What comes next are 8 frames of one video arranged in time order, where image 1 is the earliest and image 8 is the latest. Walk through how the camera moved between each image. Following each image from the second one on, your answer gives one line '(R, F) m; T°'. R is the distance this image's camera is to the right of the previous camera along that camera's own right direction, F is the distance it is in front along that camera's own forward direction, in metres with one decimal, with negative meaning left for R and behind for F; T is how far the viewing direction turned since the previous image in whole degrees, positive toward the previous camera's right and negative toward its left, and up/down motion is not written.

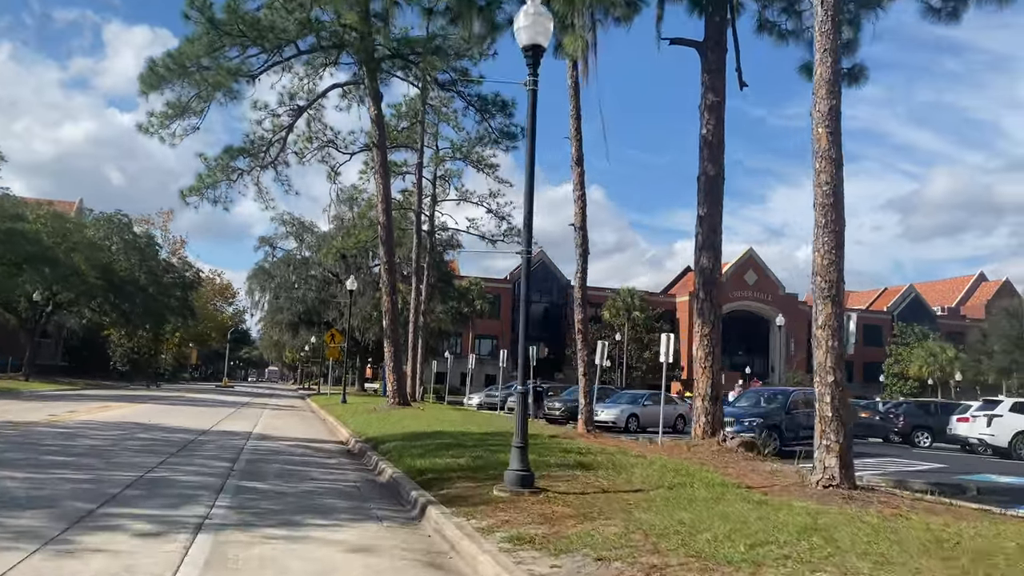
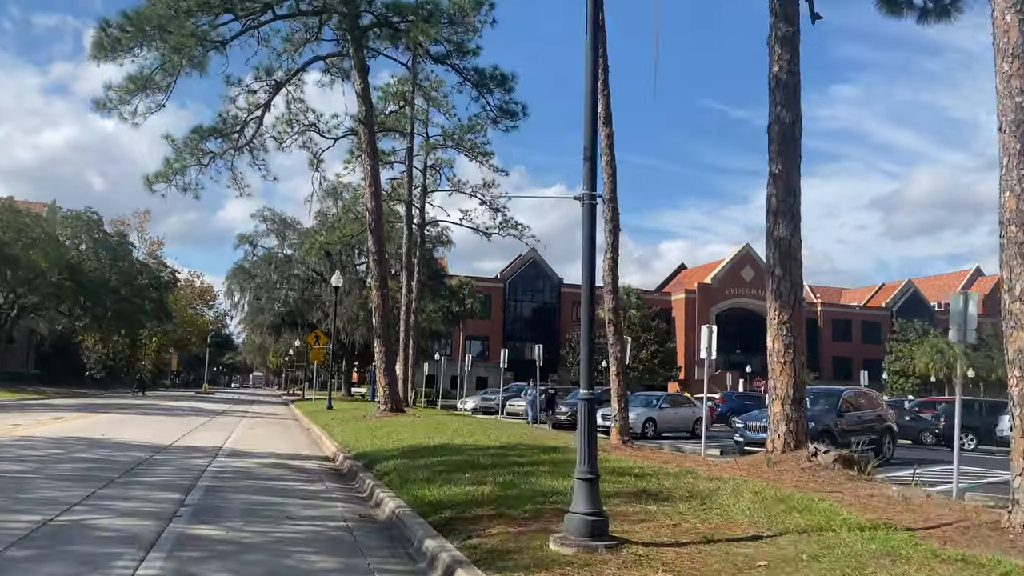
(-0.5, +2.5) m; +1°
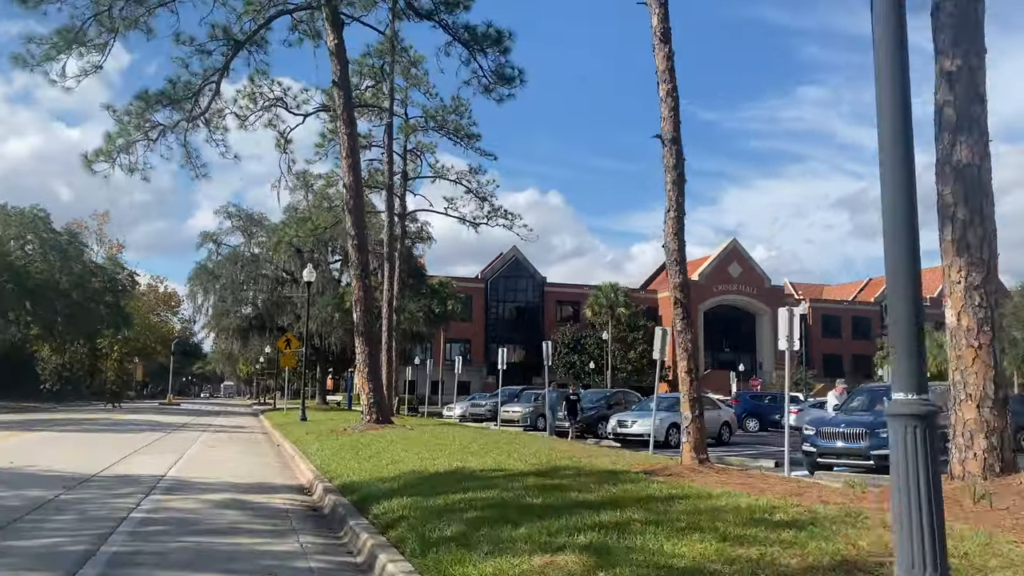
(-0.7, +3.2) m; +2°
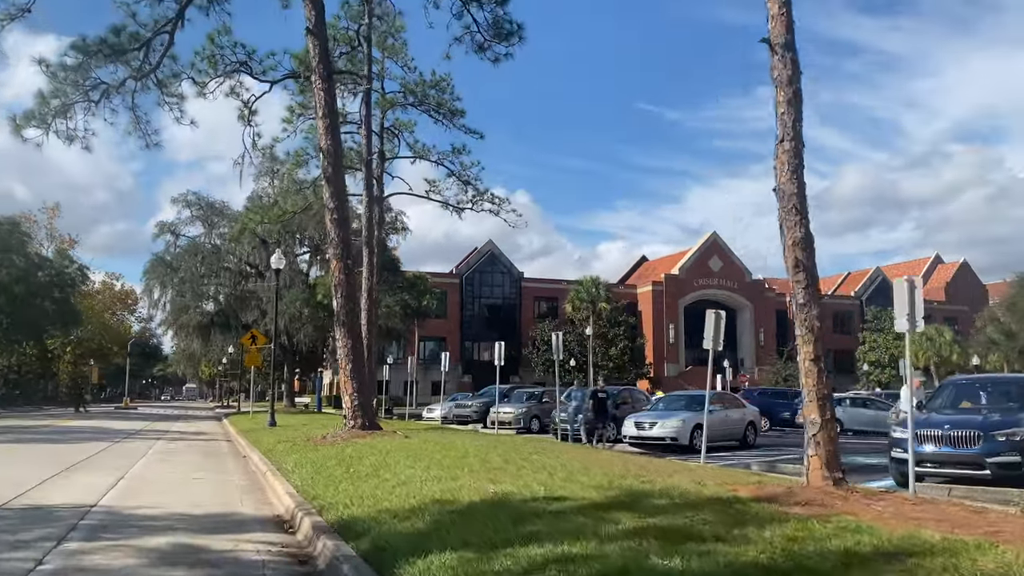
(-0.8, +2.6) m; +2°
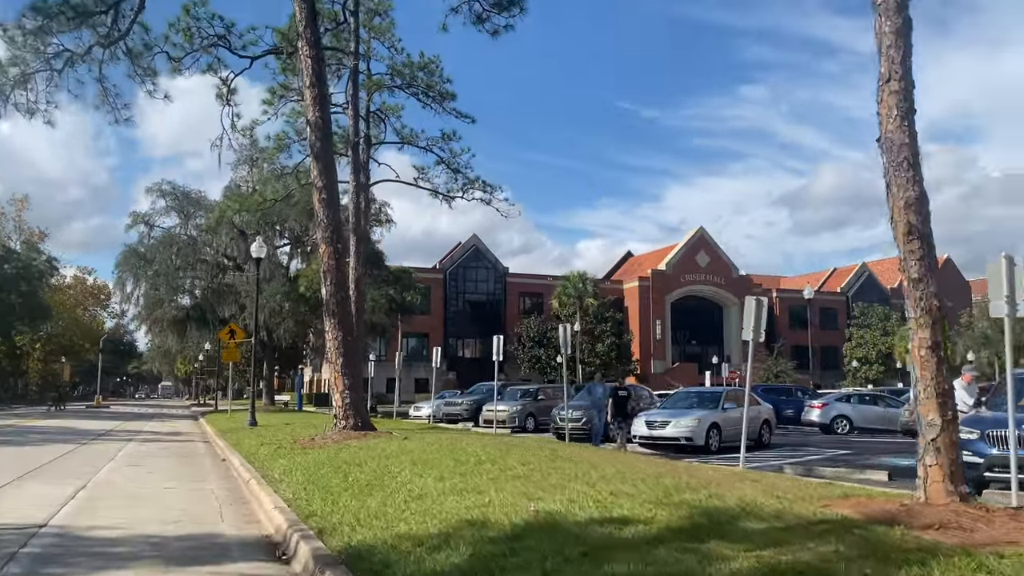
(-0.5, +1.3) m; +1°
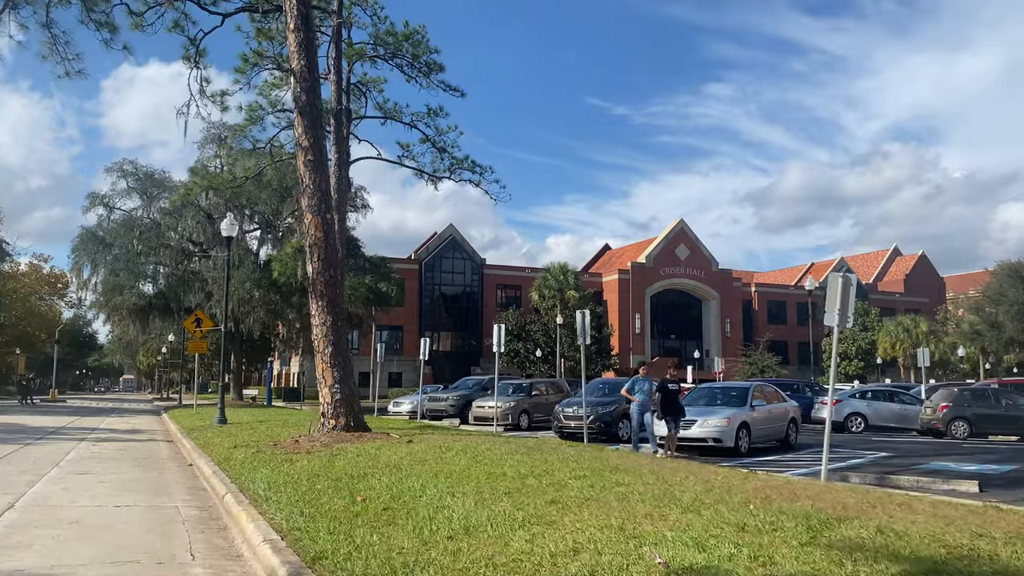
(-0.7, +1.9) m; +2°
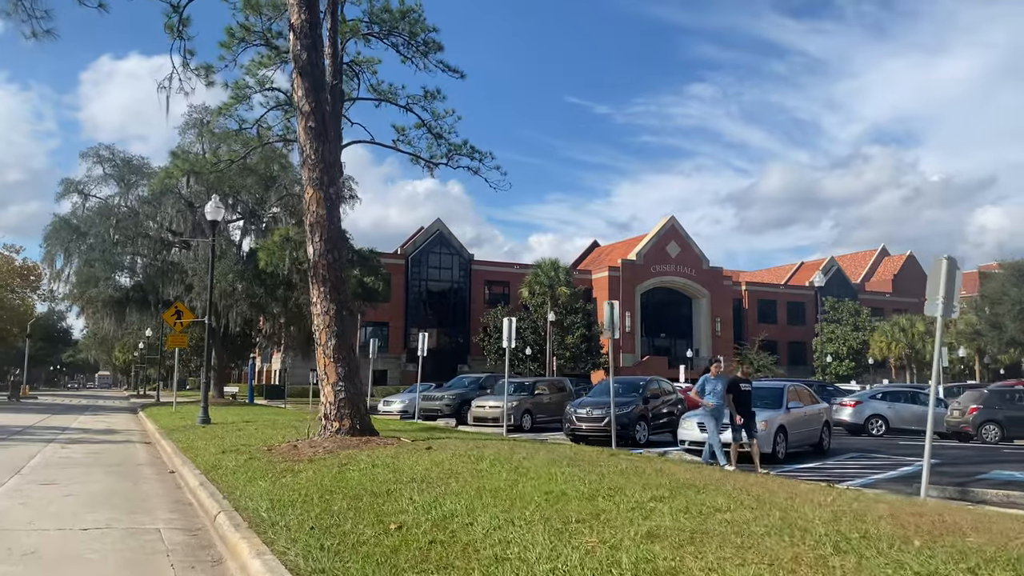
(-0.6, +1.4) m; +1°
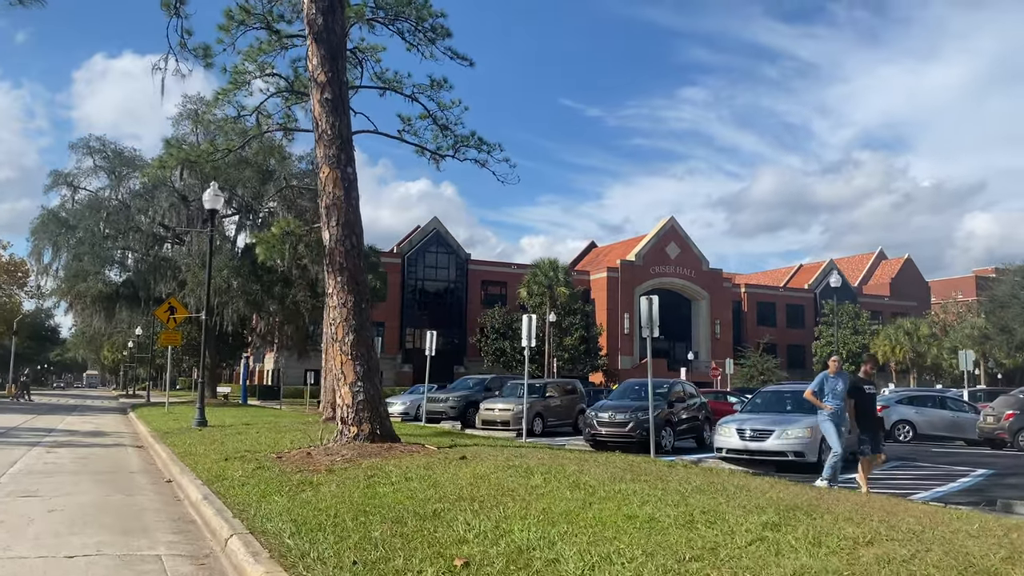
(-0.6, +1.0) m; +1°
